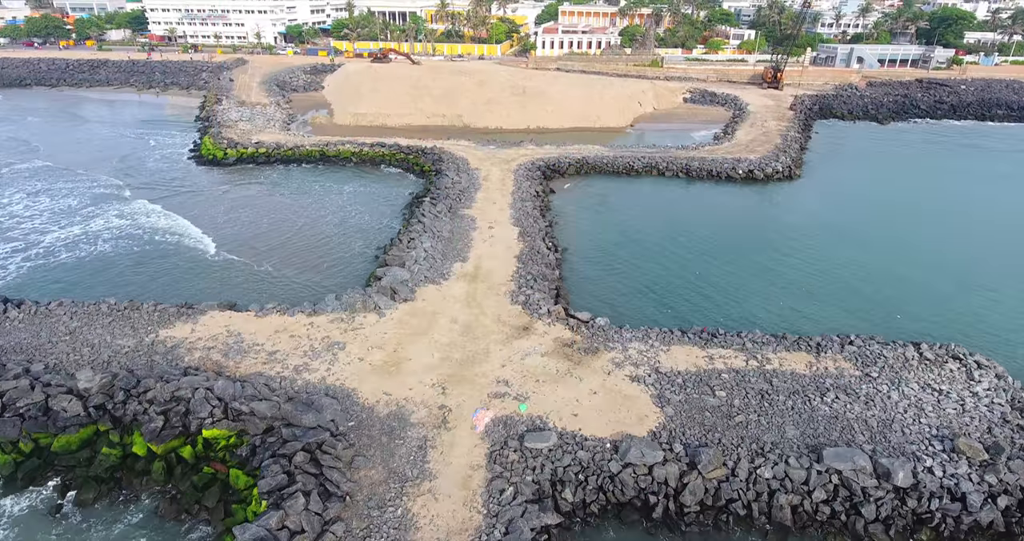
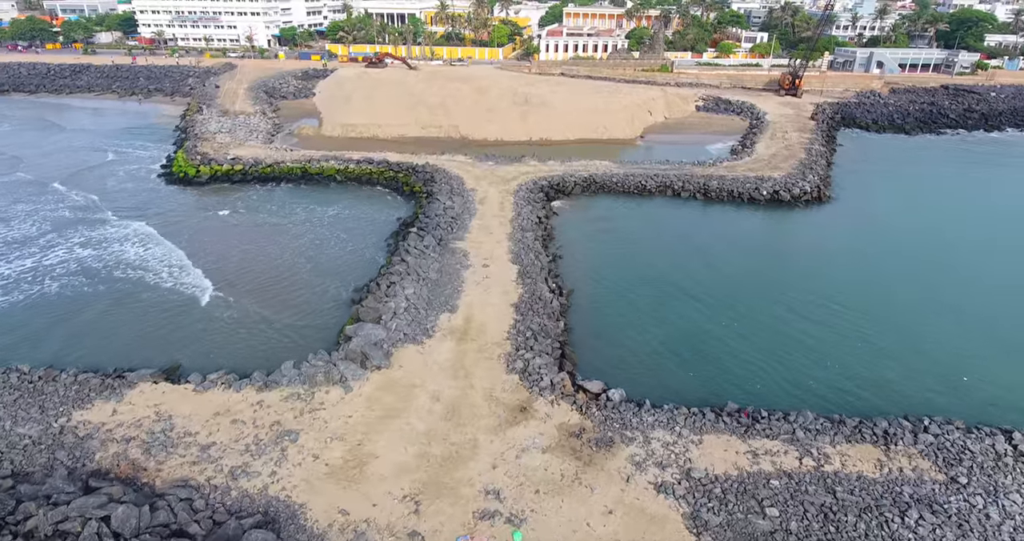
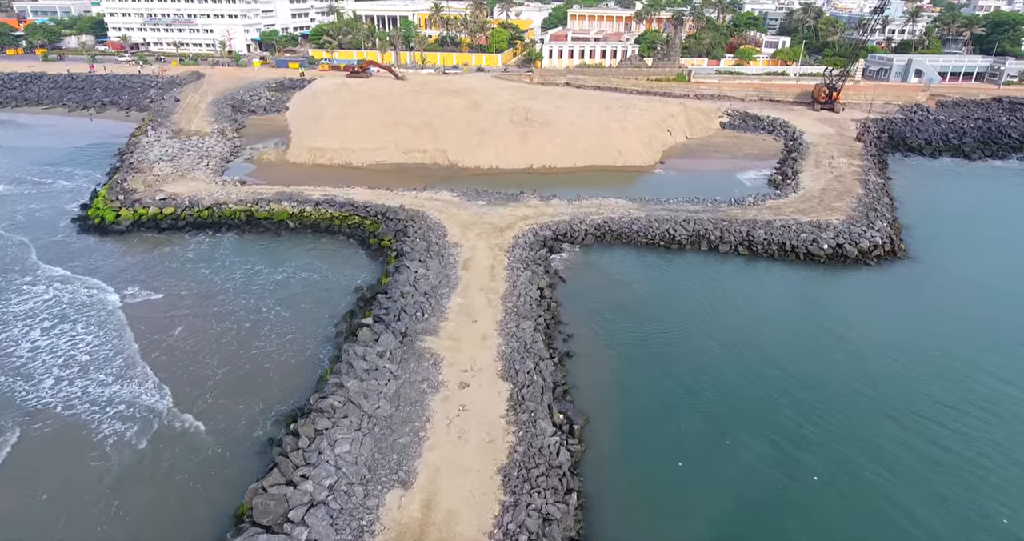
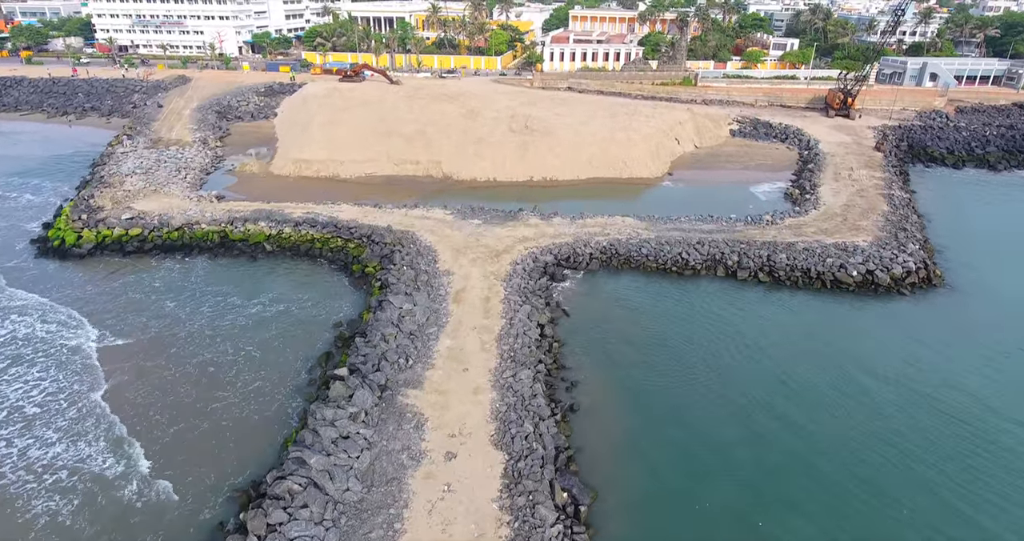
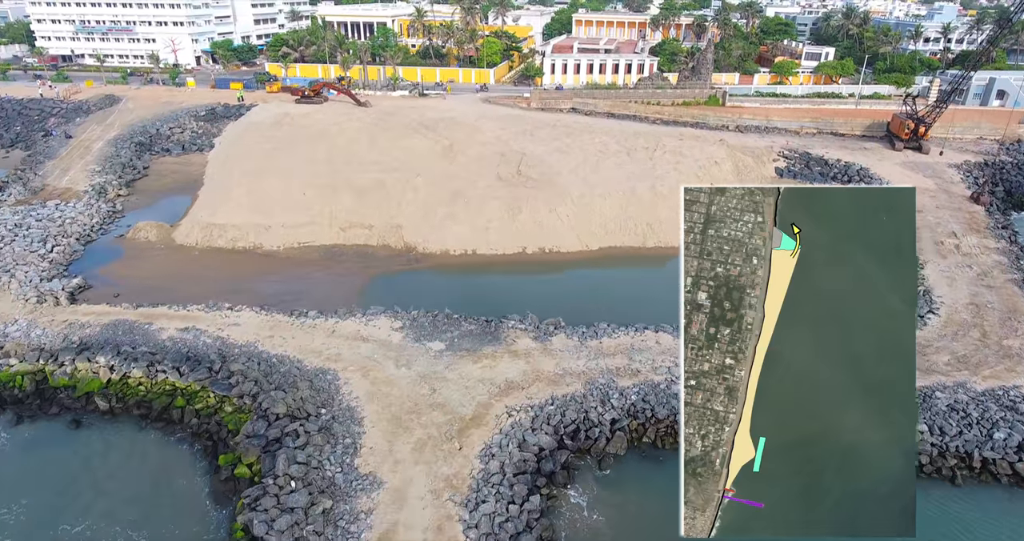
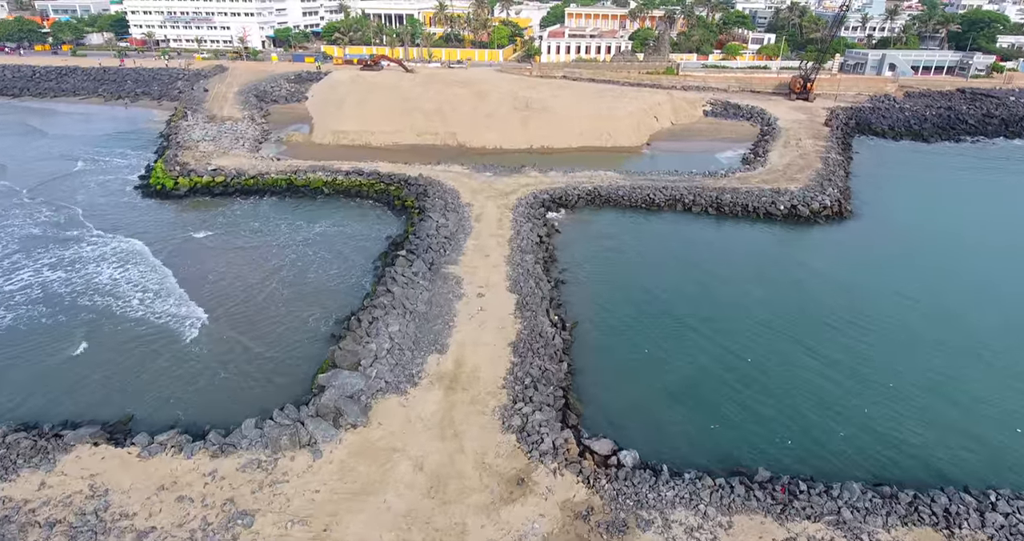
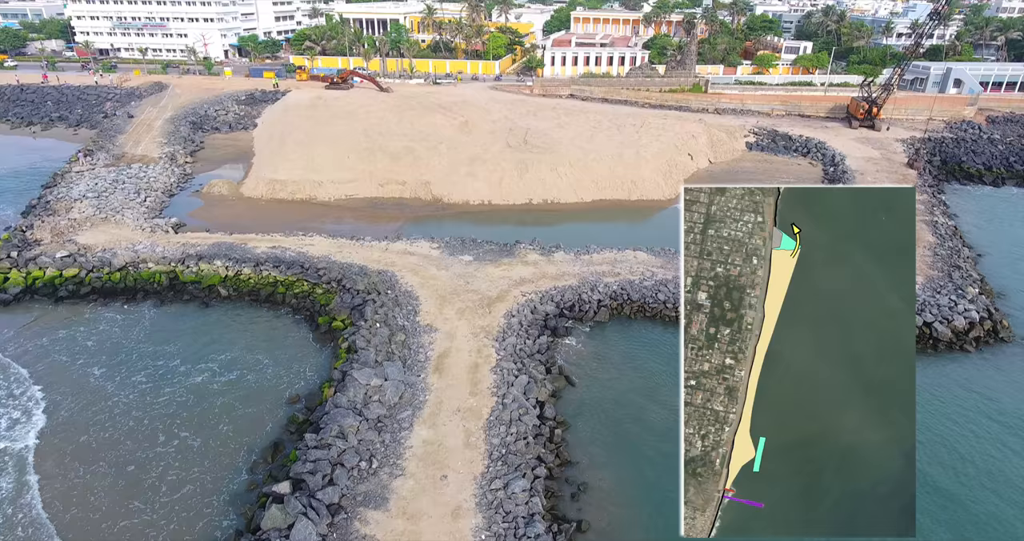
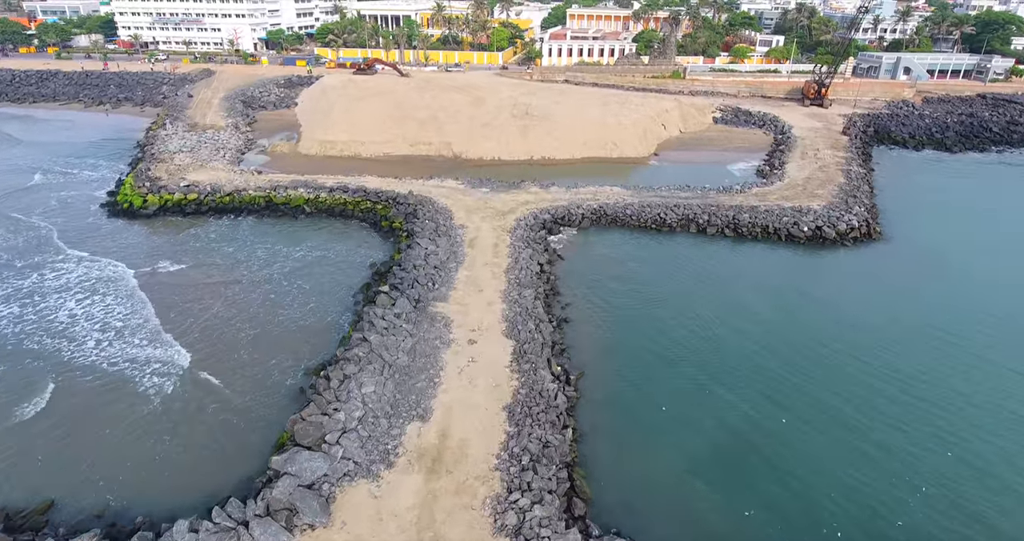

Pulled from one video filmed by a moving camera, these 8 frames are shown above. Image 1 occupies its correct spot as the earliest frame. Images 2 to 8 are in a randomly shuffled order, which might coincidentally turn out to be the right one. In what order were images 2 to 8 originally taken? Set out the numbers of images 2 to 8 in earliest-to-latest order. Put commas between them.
2, 6, 8, 3, 4, 7, 5
